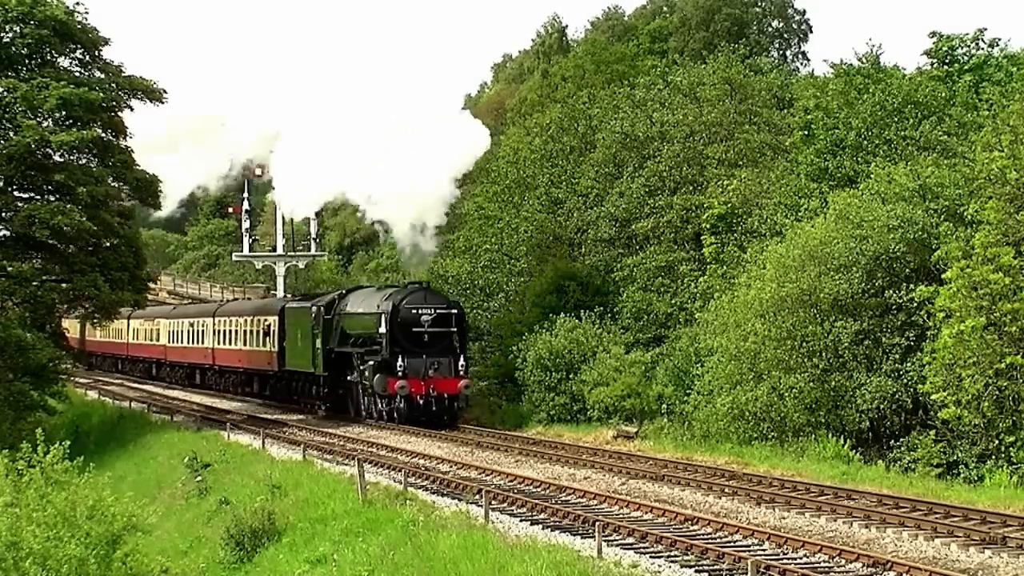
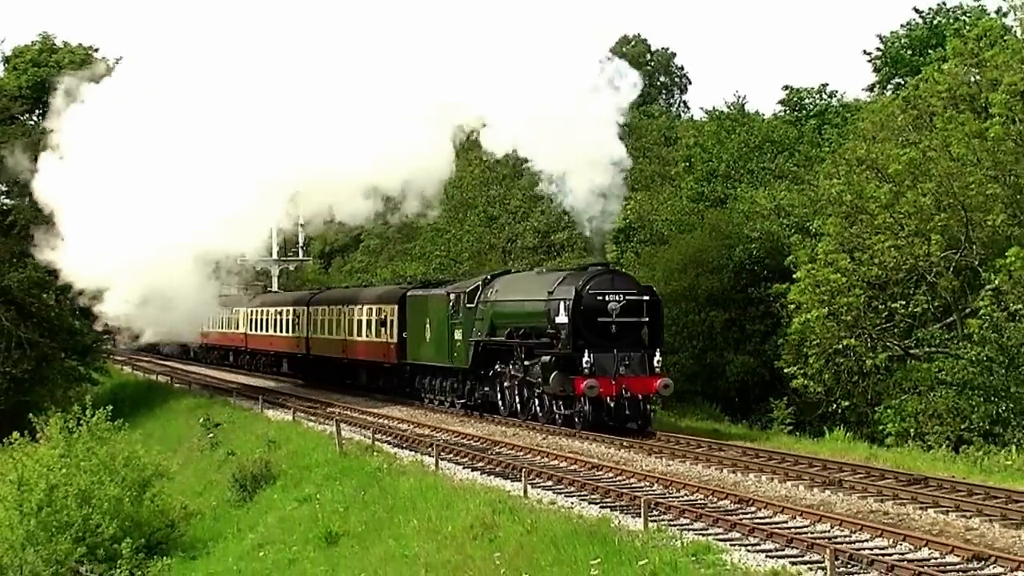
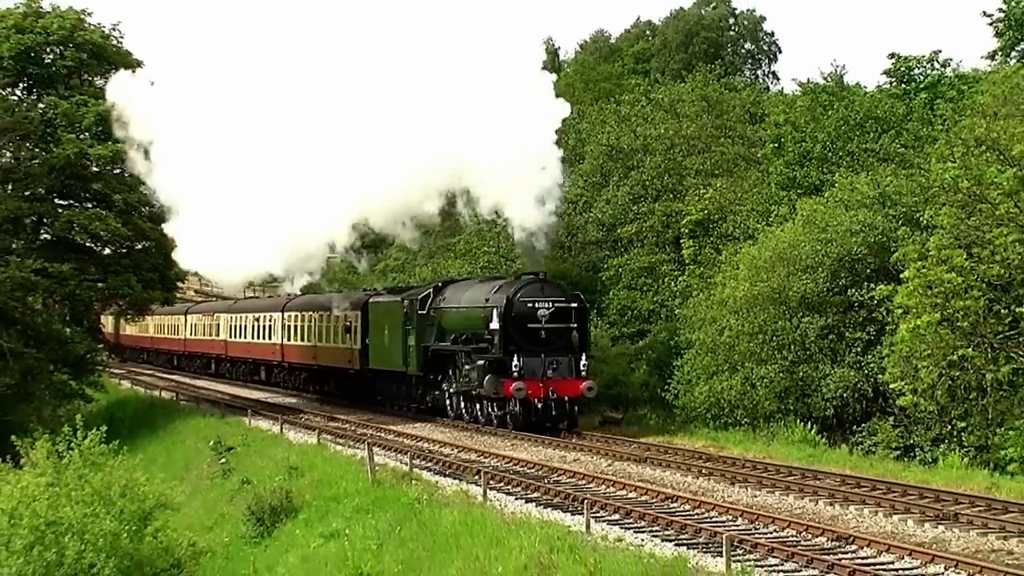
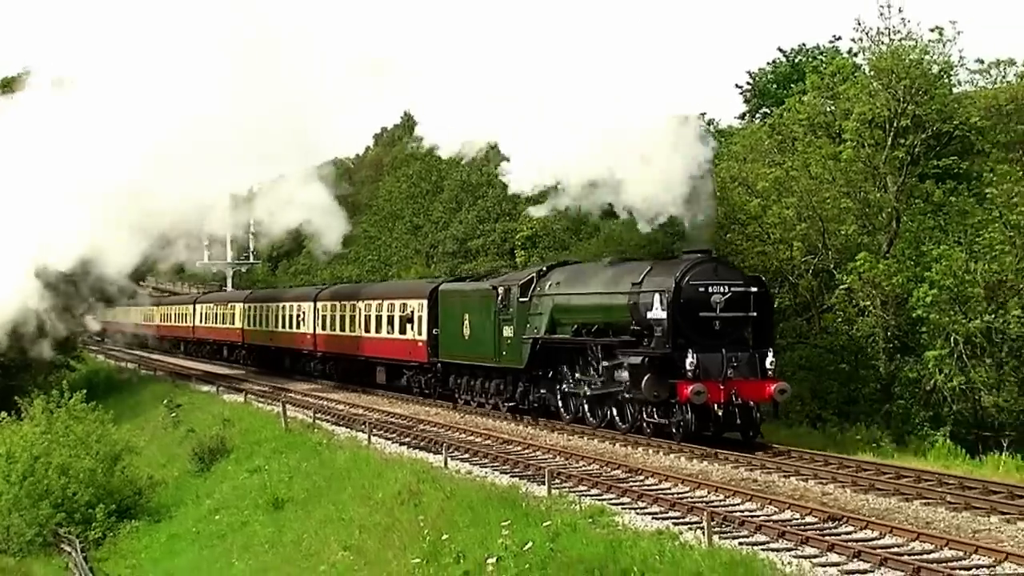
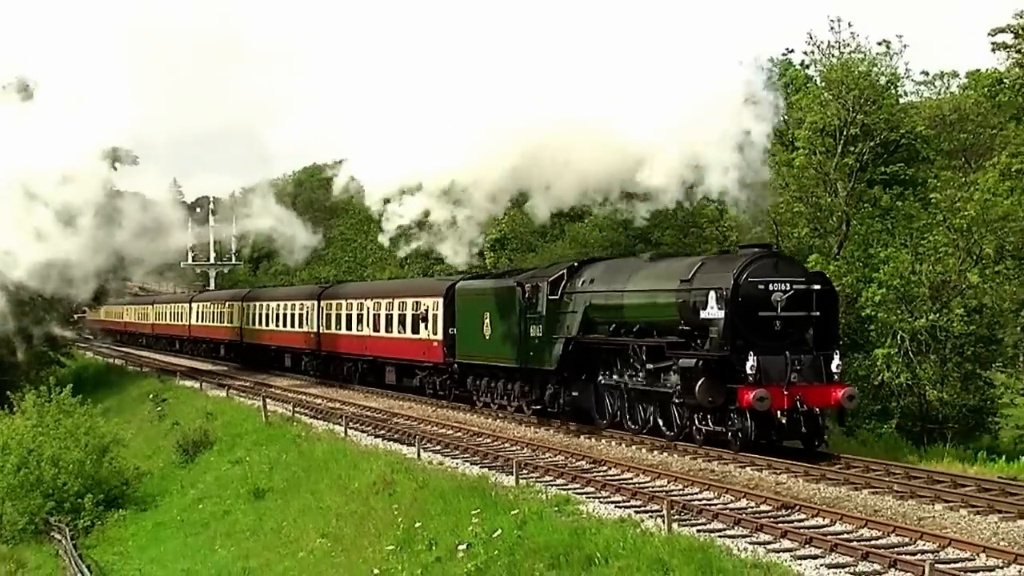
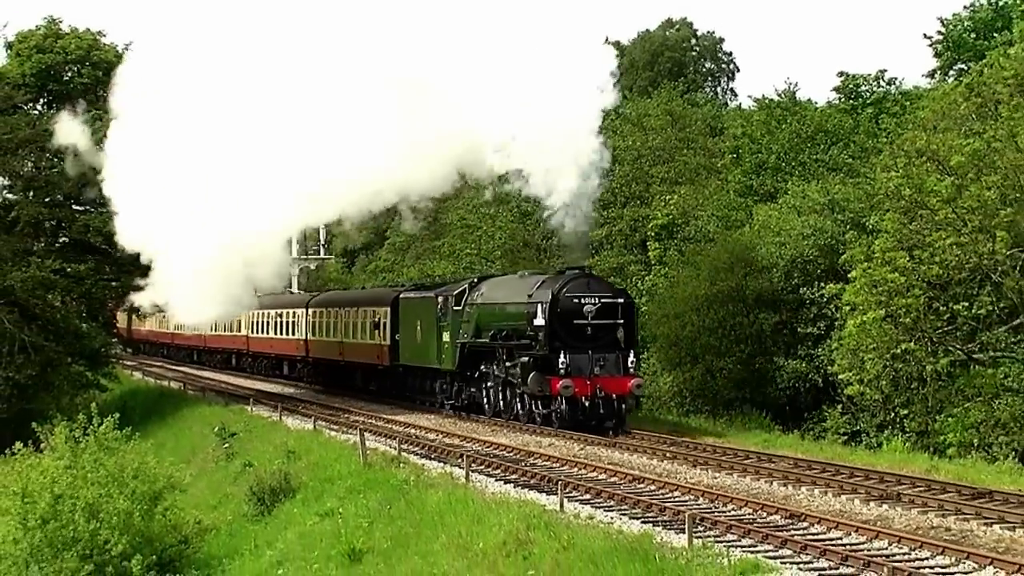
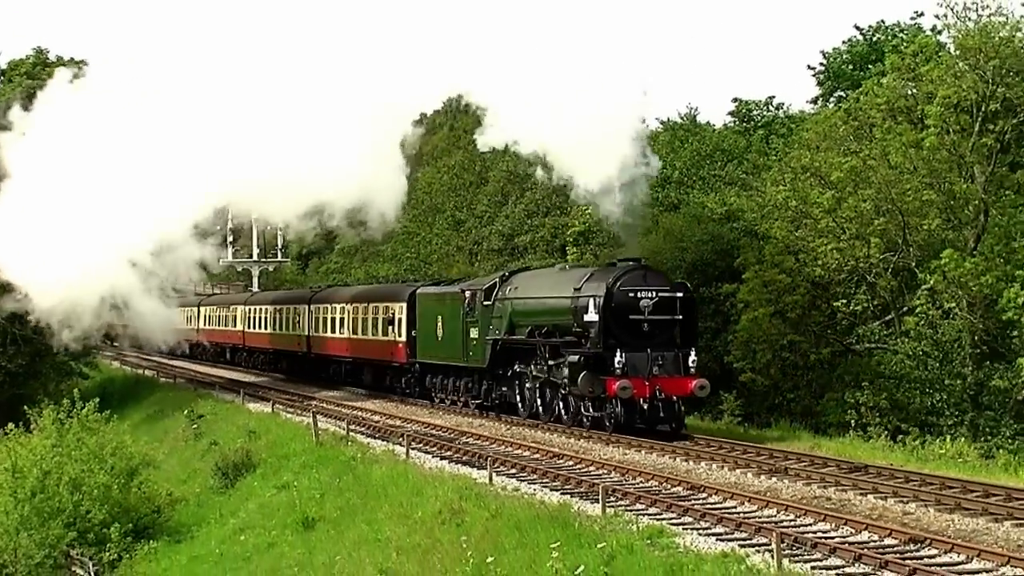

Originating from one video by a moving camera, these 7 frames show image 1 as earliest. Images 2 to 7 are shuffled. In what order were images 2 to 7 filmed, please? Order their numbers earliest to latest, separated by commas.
3, 6, 2, 7, 4, 5
